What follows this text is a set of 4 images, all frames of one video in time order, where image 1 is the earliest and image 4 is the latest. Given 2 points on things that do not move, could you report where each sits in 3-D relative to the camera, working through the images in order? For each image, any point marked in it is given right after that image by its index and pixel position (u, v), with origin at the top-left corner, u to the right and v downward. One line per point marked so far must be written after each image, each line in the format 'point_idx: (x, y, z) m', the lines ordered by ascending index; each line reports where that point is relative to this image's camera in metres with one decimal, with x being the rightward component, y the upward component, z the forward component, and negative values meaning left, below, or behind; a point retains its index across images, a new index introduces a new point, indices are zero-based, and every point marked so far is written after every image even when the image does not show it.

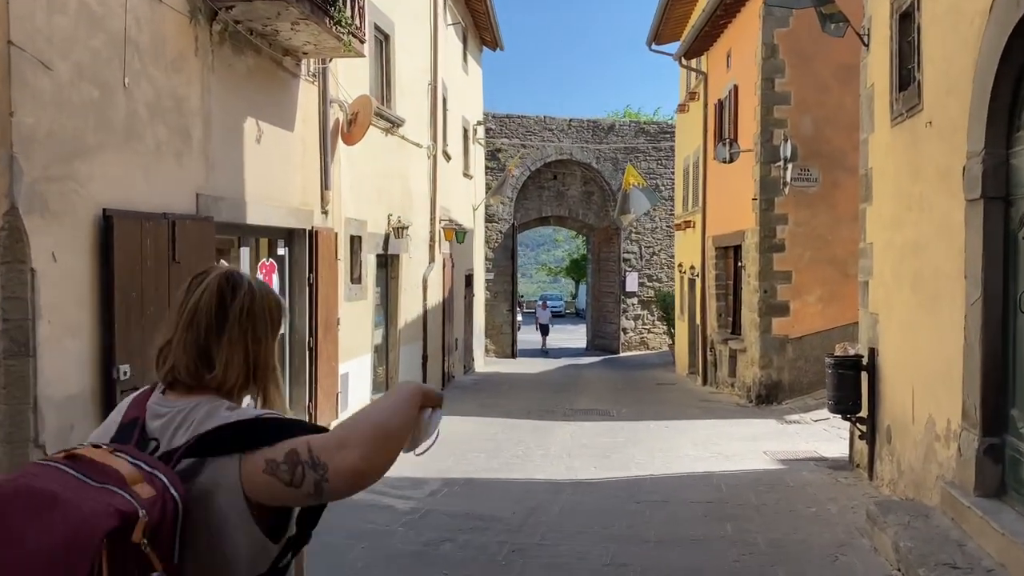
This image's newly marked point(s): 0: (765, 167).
0: (+3.3, +1.6, +10.8) m
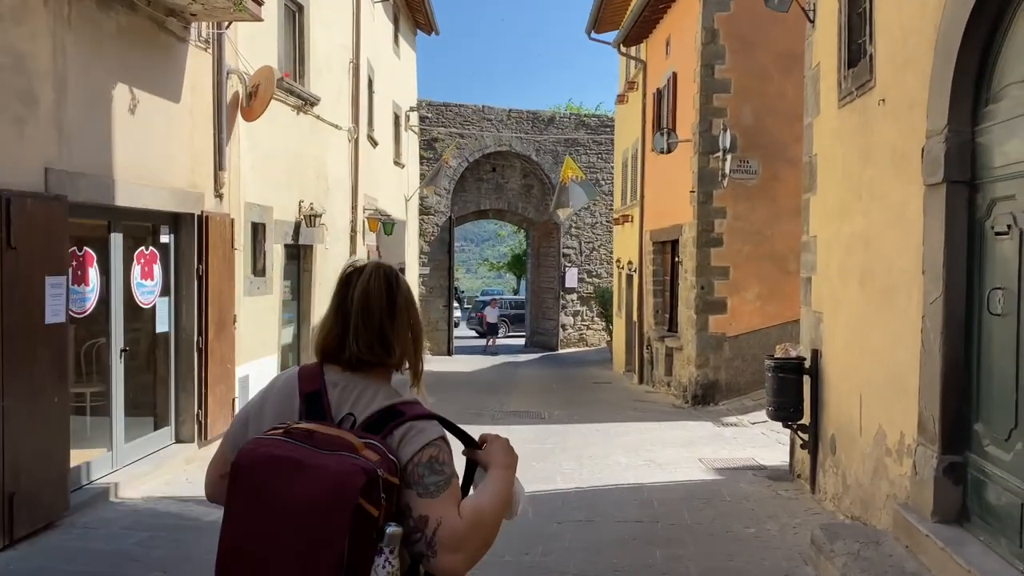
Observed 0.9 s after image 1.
0: (+2.4, +1.6, +10.3) m
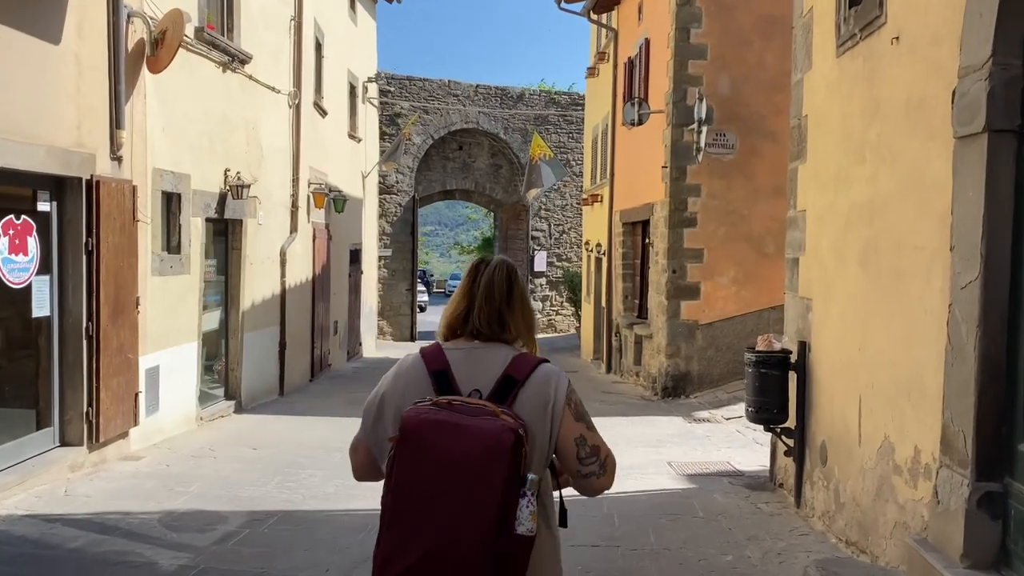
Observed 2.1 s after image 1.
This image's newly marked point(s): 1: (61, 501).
0: (+1.9, +1.8, +9.5) m
1: (-2.6, -1.2, +4.8) m
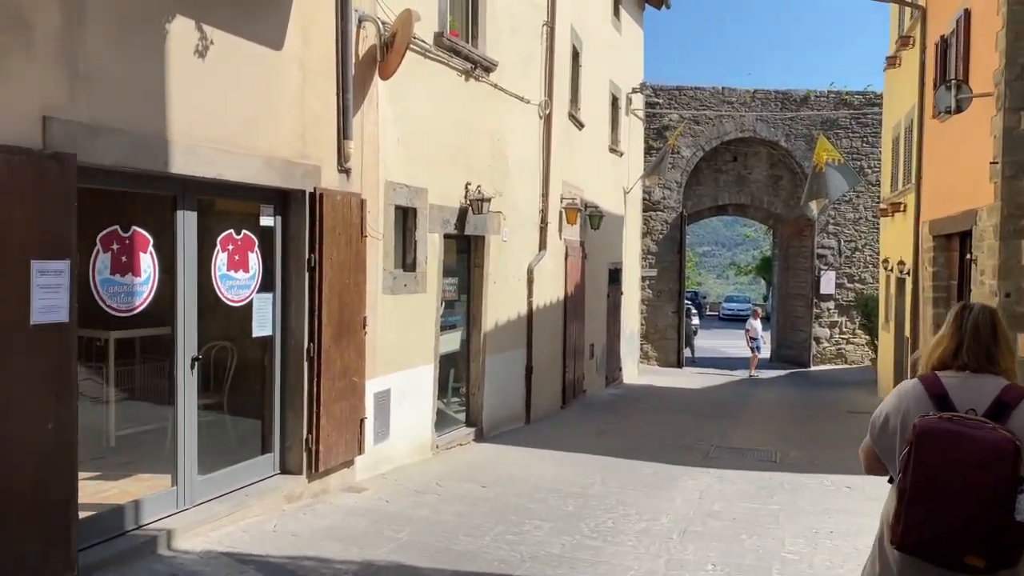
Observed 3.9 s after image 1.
0: (+4.5, +1.6, +7.5) m
1: (-1.3, -1.3, +4.4) m
